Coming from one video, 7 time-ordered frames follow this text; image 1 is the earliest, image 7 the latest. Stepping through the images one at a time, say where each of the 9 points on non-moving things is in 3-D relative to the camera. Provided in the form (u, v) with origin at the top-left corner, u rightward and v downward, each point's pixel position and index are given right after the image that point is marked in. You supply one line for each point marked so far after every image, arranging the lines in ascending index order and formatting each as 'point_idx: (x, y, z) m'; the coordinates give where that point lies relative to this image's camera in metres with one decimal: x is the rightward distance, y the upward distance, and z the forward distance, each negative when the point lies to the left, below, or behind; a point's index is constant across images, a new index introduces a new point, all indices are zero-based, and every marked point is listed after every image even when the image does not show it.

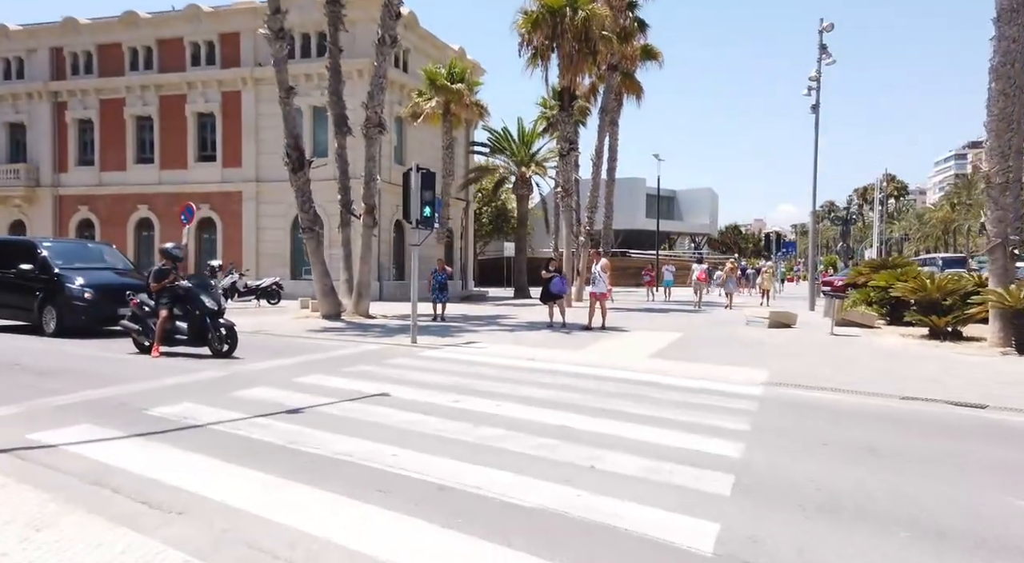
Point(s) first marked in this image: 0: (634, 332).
0: (+3.1, -1.3, +17.4) m
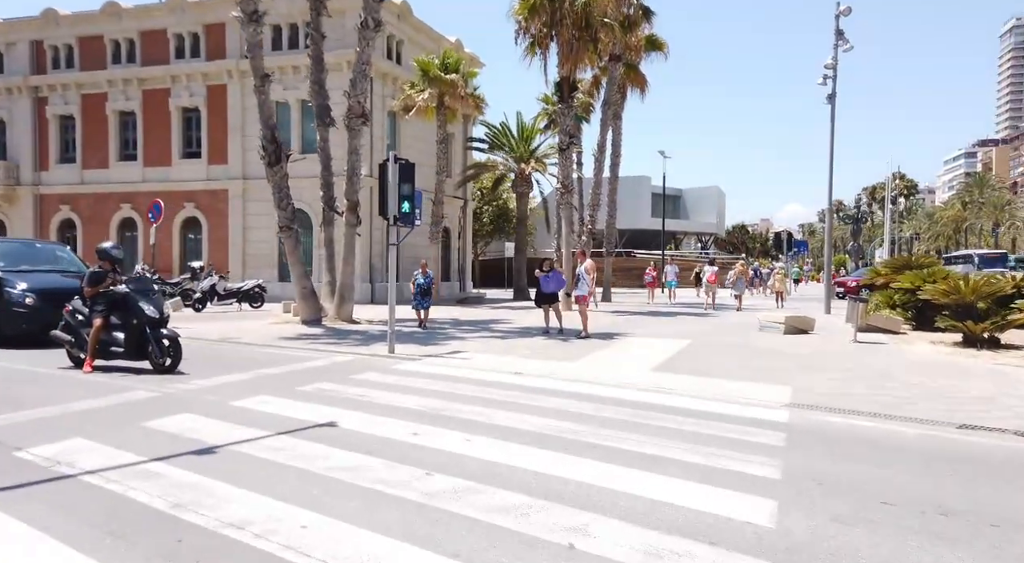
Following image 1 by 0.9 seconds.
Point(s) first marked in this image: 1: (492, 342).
0: (+2.9, -1.4, +15.9) m
1: (-0.4, -1.3, +14.9) m
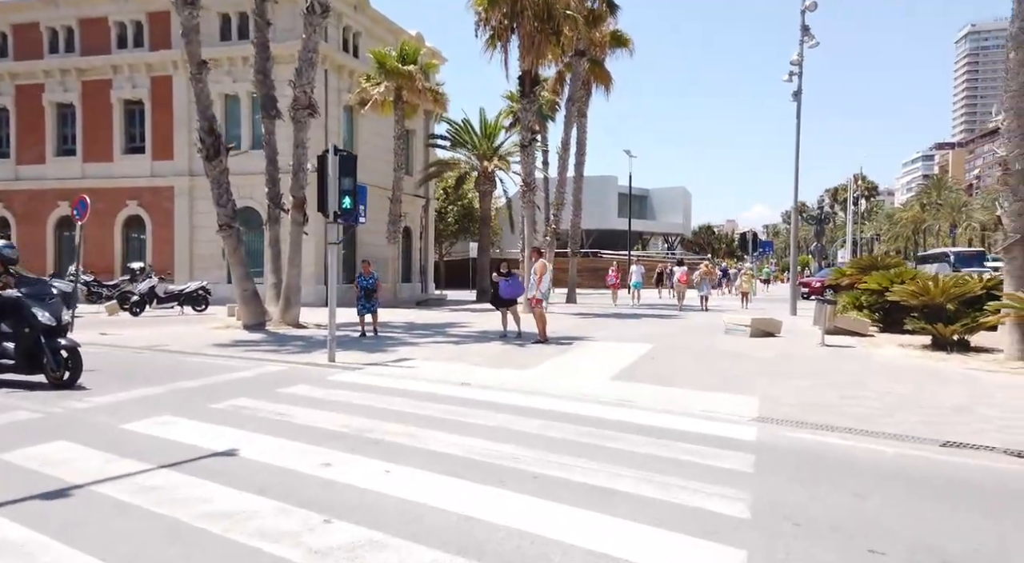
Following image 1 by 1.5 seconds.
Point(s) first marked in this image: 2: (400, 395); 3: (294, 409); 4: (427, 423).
0: (+1.9, -1.4, +15.1) m
1: (-1.4, -1.4, +14.0) m
2: (-1.4, -1.5, +8.7) m
3: (-2.5, -1.5, +7.7) m
4: (-0.9, -1.5, +7.1) m
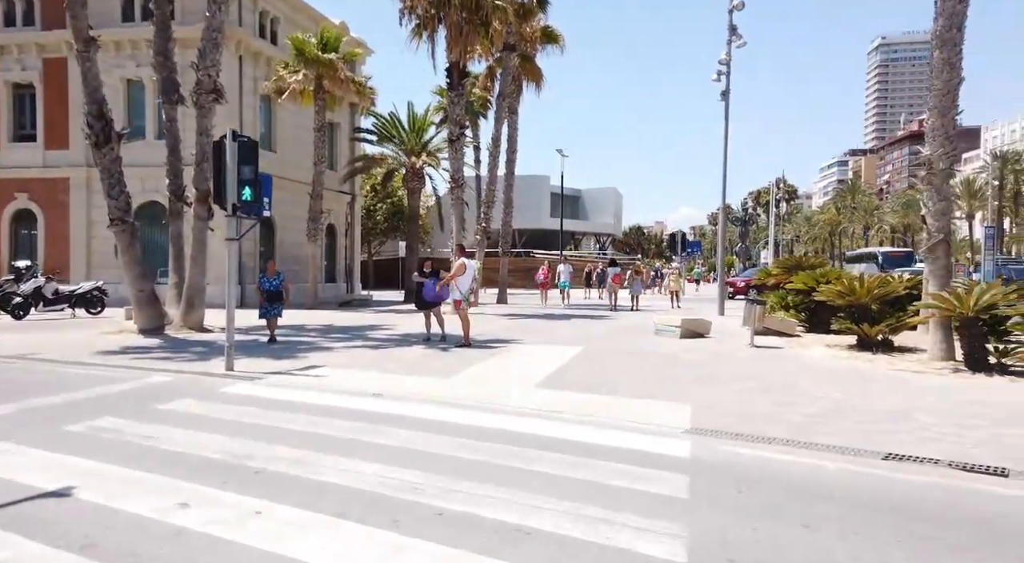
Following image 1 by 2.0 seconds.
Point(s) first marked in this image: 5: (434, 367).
0: (+0.2, -1.4, +14.4) m
1: (-2.9, -1.4, +13.0) m
2: (-2.4, -1.5, +7.8) m
3: (-3.4, -1.5, +6.6) m
4: (-1.7, -1.5, +6.2) m
5: (-1.3, -1.4, +11.4) m
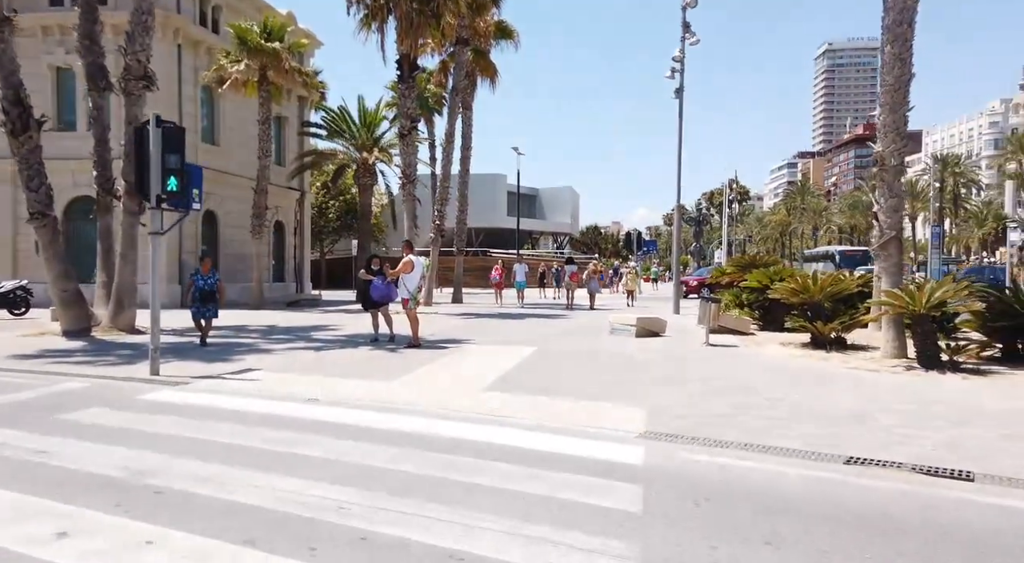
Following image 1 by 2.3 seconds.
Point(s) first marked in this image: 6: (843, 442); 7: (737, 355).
0: (-0.8, -1.4, +13.9) m
1: (-3.8, -1.3, +12.3) m
2: (-3.0, -1.4, +7.1) m
3: (-3.9, -1.4, +5.9) m
4: (-2.2, -1.4, +5.6) m
5: (-2.1, -1.4, +10.8) m
6: (+3.1, -1.5, +6.3) m
7: (+4.3, -1.4, +12.9) m
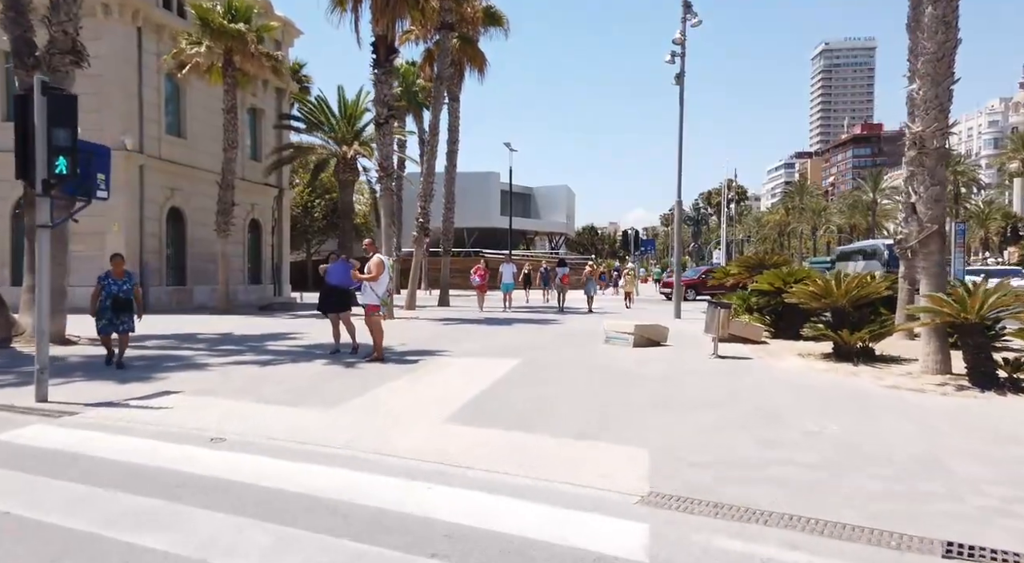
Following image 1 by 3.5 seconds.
0: (-1.1, -1.4, +12.1) m
1: (-4.2, -1.4, +10.5) m
2: (-3.4, -1.5, +5.3) m
3: (-4.2, -1.5, +4.1) m
4: (-2.5, -1.5, +3.7) m
5: (-2.5, -1.4, +9.0) m
6: (+2.8, -1.5, +4.5) m
7: (+4.0, -1.4, +11.1) m
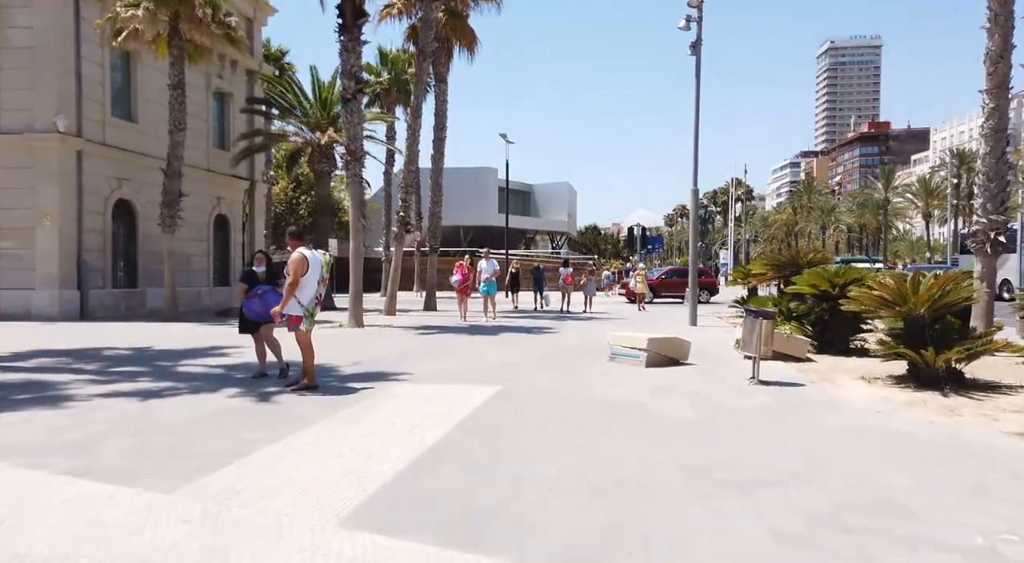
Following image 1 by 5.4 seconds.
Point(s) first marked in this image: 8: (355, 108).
0: (-1.4, -1.4, +9.2) m
1: (-4.5, -1.4, +7.6) m
2: (-3.7, -1.5, +2.4) m
3: (-4.6, -1.5, +1.2) m
4: (-2.9, -1.5, +0.9) m
5: (-2.8, -1.5, +6.1) m
6: (+2.4, -1.5, +1.7) m
7: (+3.6, -1.5, +8.2) m
8: (-4.2, +4.6, +18.1) m
